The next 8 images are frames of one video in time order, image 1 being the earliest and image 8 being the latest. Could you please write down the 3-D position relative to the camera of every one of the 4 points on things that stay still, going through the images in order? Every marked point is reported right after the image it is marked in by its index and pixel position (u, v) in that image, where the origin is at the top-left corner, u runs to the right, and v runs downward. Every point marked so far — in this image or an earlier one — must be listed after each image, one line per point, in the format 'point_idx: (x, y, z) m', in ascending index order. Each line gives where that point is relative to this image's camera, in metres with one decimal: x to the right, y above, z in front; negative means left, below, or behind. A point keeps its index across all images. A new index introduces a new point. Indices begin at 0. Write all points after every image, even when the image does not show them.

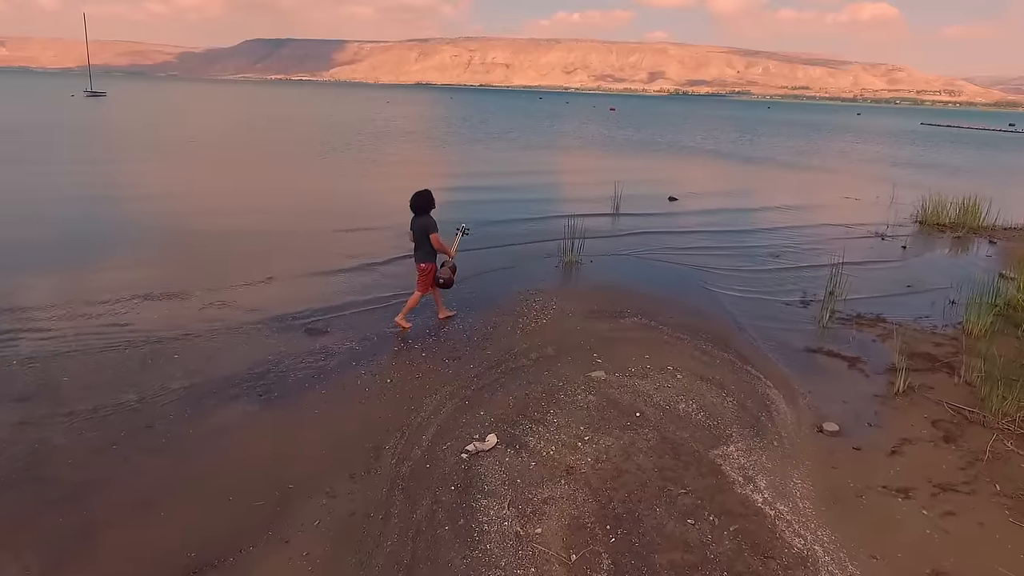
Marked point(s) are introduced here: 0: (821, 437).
0: (+2.8, -1.4, +5.5) m
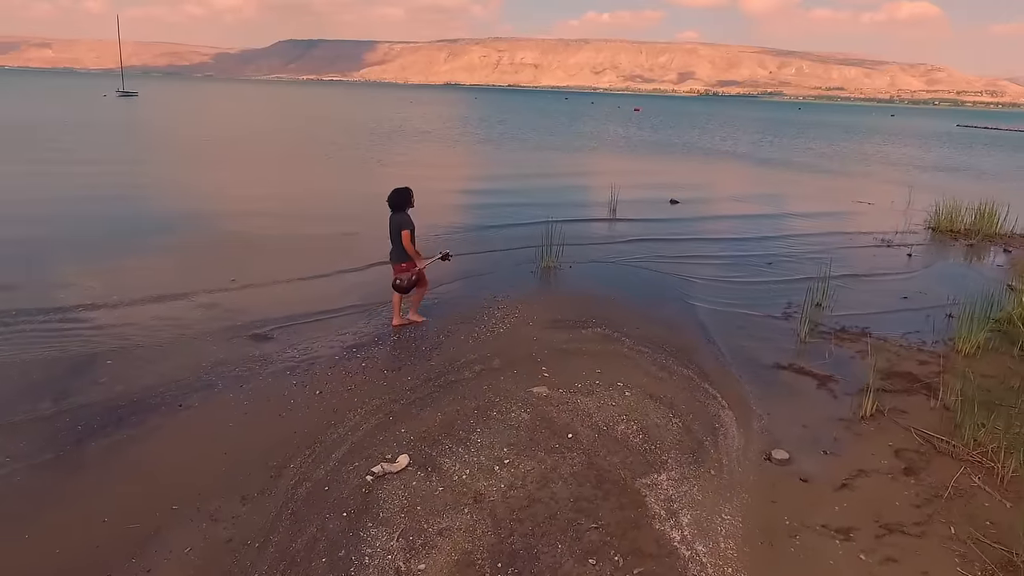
0: (+2.1, -1.5, +5.1) m
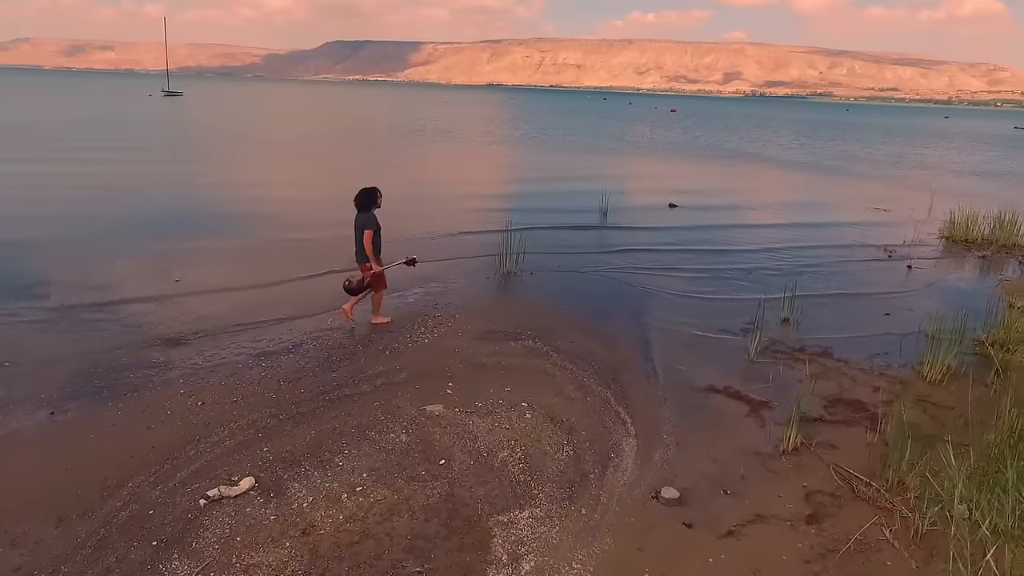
0: (+1.1, -1.6, +4.6) m
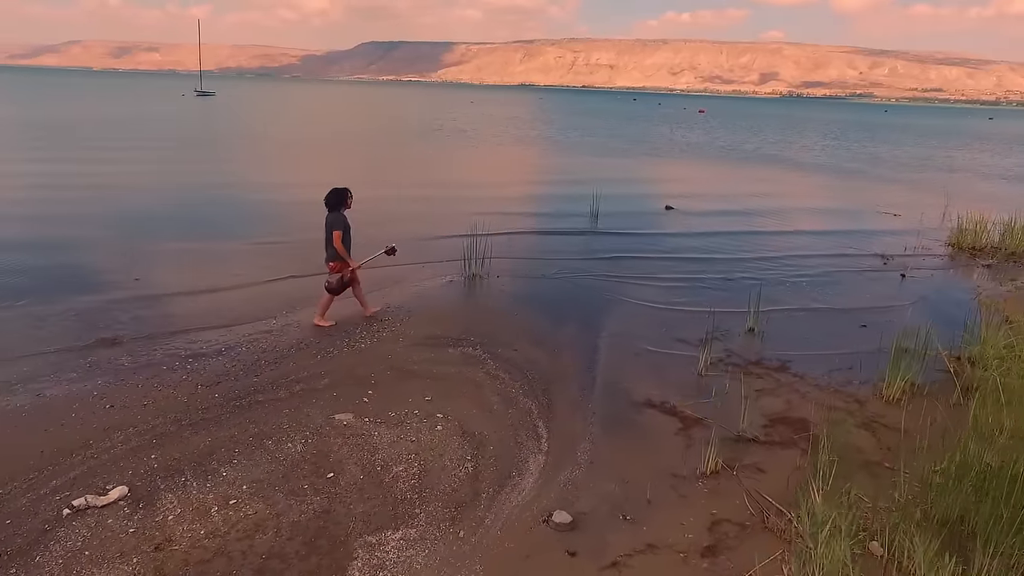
0: (+0.2, -1.7, +4.3) m
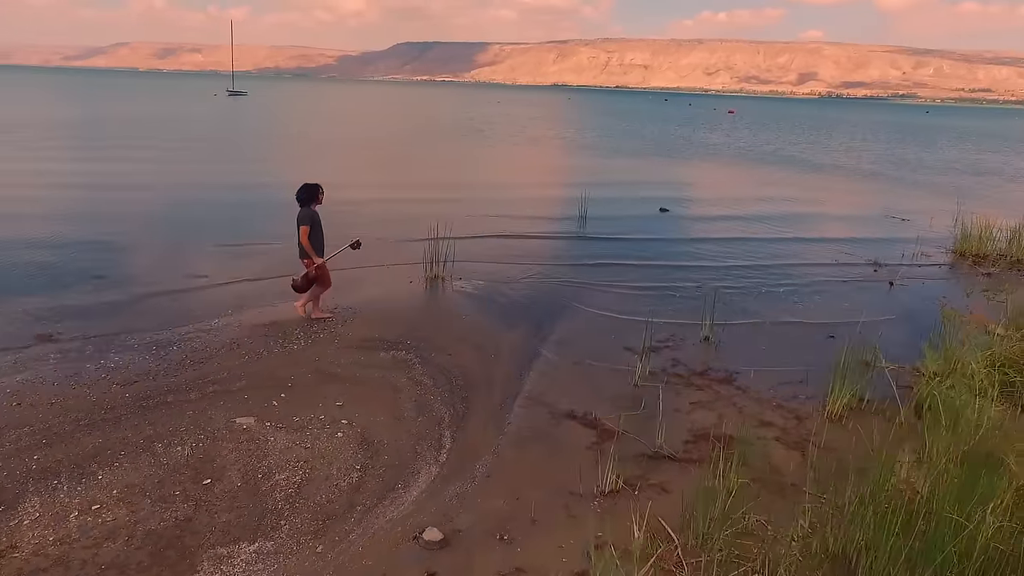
0: (-0.7, -1.7, +4.1) m
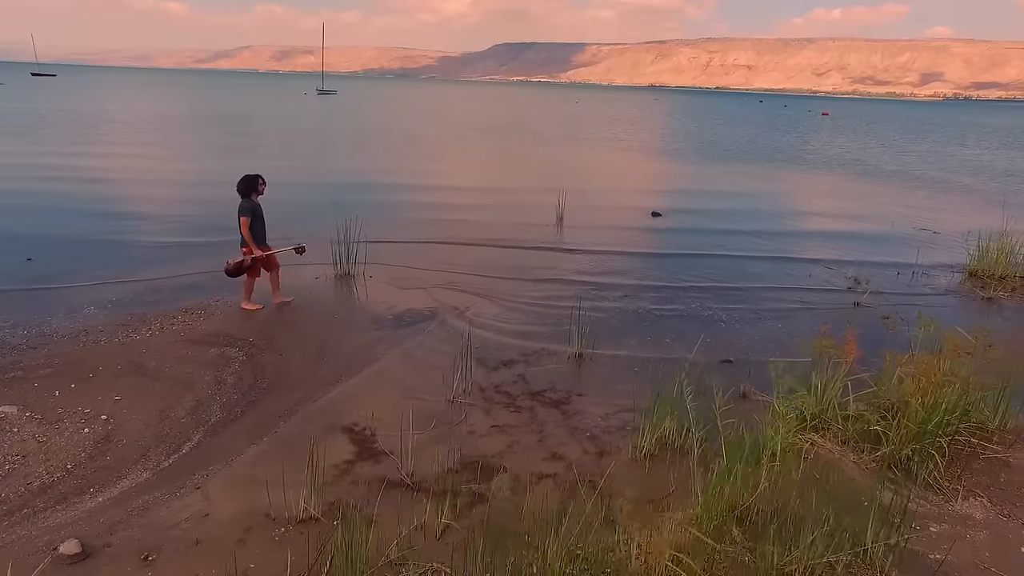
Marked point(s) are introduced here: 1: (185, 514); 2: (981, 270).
0: (-3.0, -1.7, +3.8) m
1: (-2.3, -1.6, +4.3) m
2: (+8.6, +0.3, +10.9) m
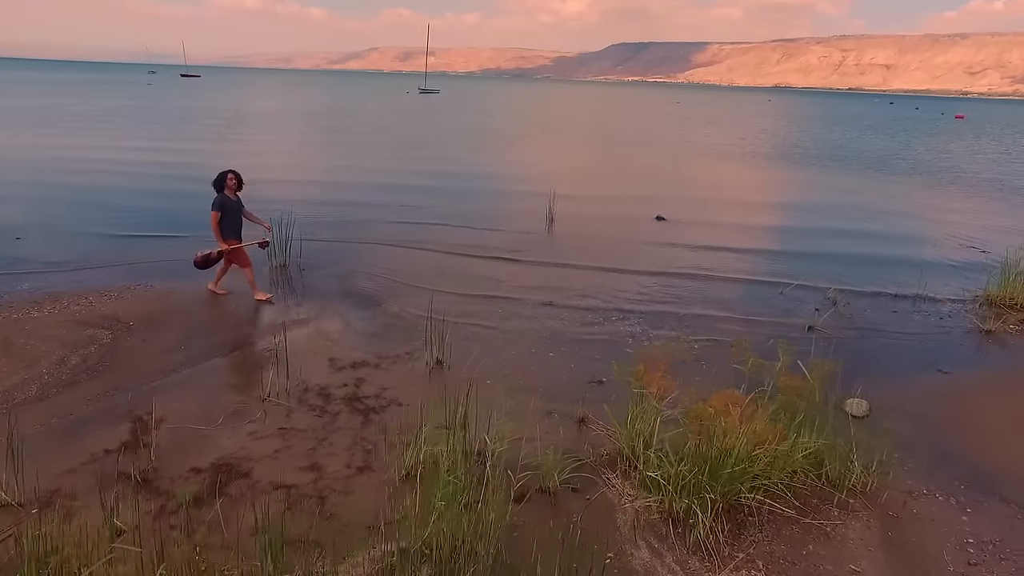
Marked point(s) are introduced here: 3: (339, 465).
0: (-5.1, -1.5, +4.1) m
1: (-4.4, -1.4, +4.4) m
2: (+7.5, -0.2, +9.2) m
3: (-1.4, -1.4, +4.9) m
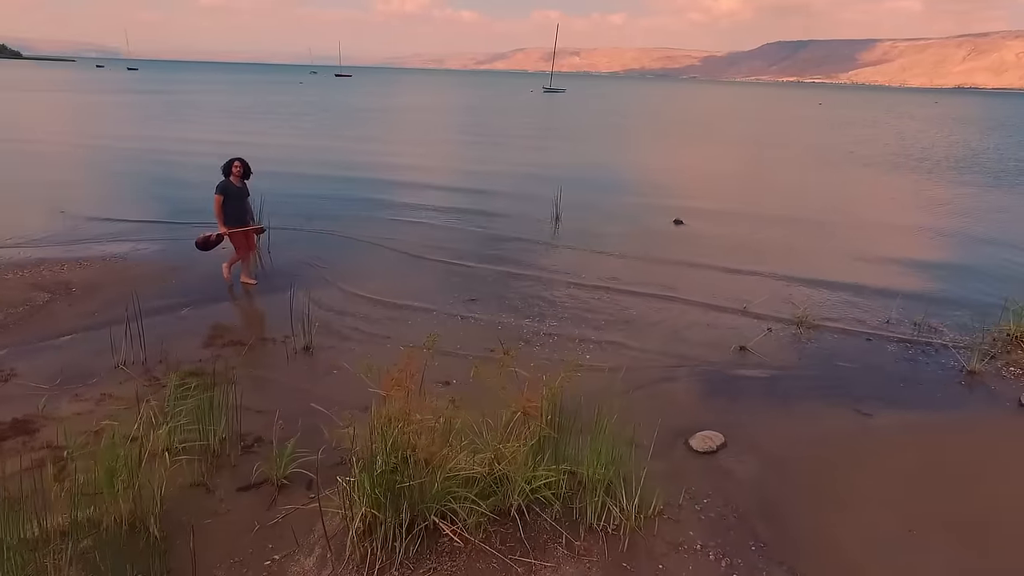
0: (-7.1, -1.0, +5.0) m
1: (-6.3, -1.0, +5.2) m
2: (+6.4, -0.6, +7.5) m
3: (-3.3, -1.2, +5.0) m
